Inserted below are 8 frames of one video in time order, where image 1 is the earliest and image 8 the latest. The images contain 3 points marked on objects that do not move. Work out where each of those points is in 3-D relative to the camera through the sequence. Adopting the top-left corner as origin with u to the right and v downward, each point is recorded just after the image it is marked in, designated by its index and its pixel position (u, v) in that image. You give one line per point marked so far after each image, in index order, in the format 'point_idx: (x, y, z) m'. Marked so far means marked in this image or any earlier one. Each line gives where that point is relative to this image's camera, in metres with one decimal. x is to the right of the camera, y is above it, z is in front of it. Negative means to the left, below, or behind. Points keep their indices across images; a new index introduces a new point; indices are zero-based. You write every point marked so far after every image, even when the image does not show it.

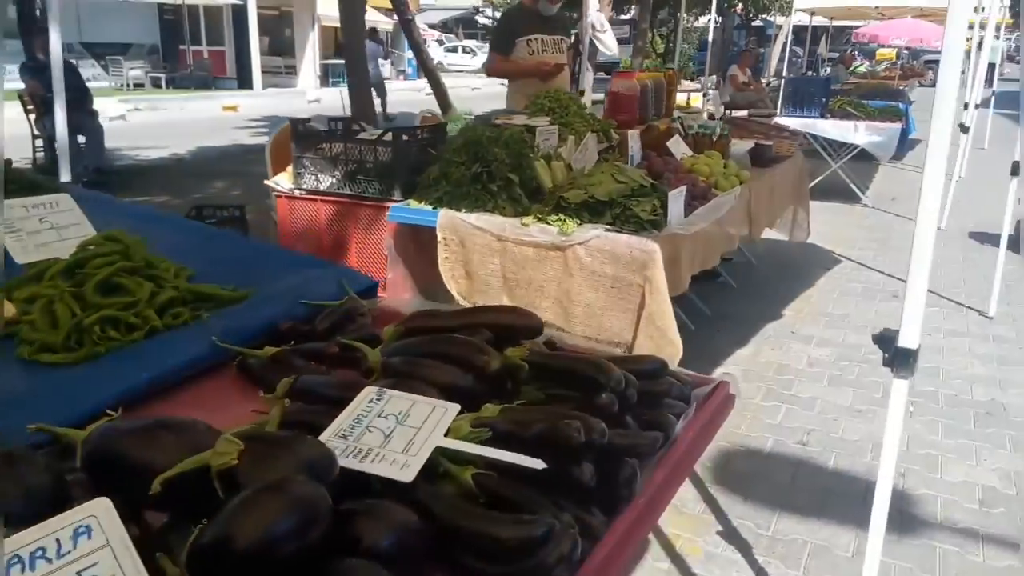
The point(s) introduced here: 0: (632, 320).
0: (+0.5, -0.1, +3.3) m
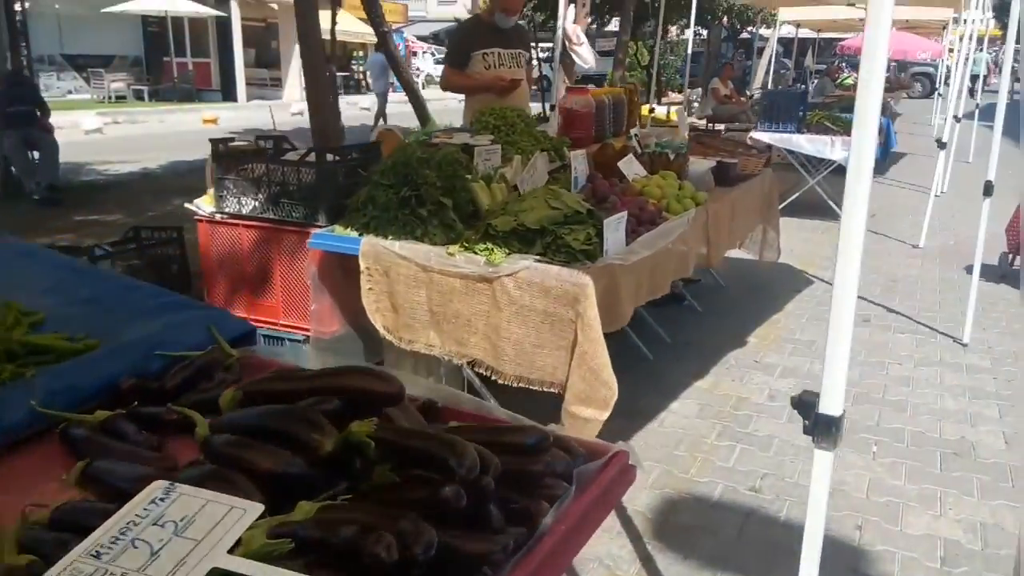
0: (+0.2, -0.3, +3.0) m
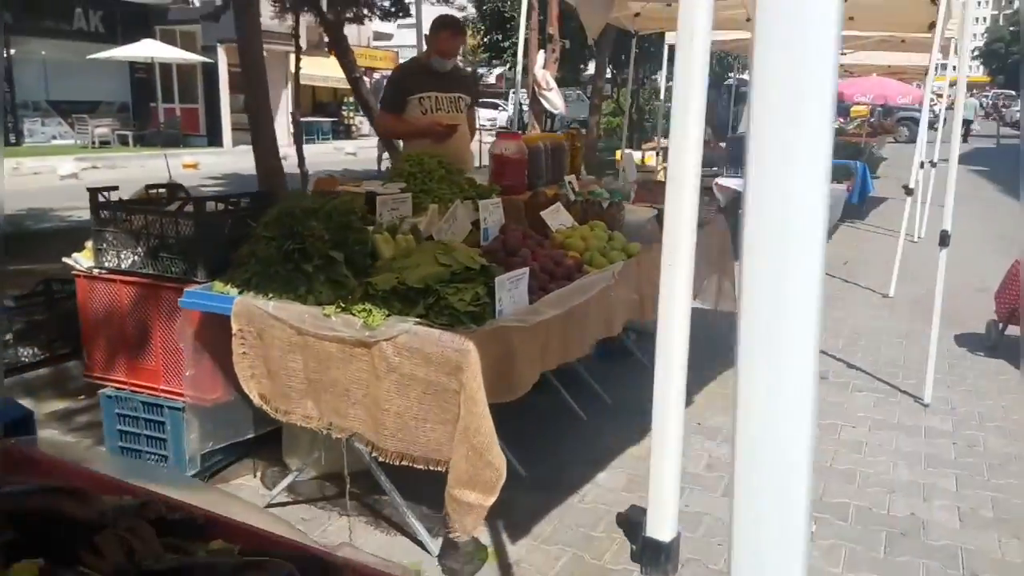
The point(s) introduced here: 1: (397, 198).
0: (-0.2, -0.5, +2.7) m
1: (-0.5, +0.4, +3.6) m
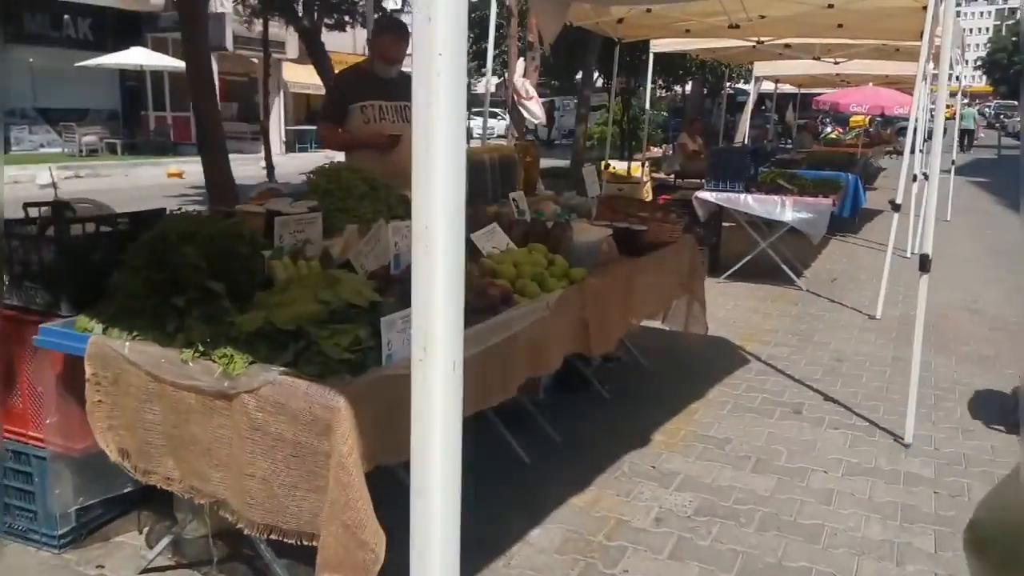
0: (-0.5, -0.6, +2.2) m
1: (-0.9, +0.3, +3.2) m
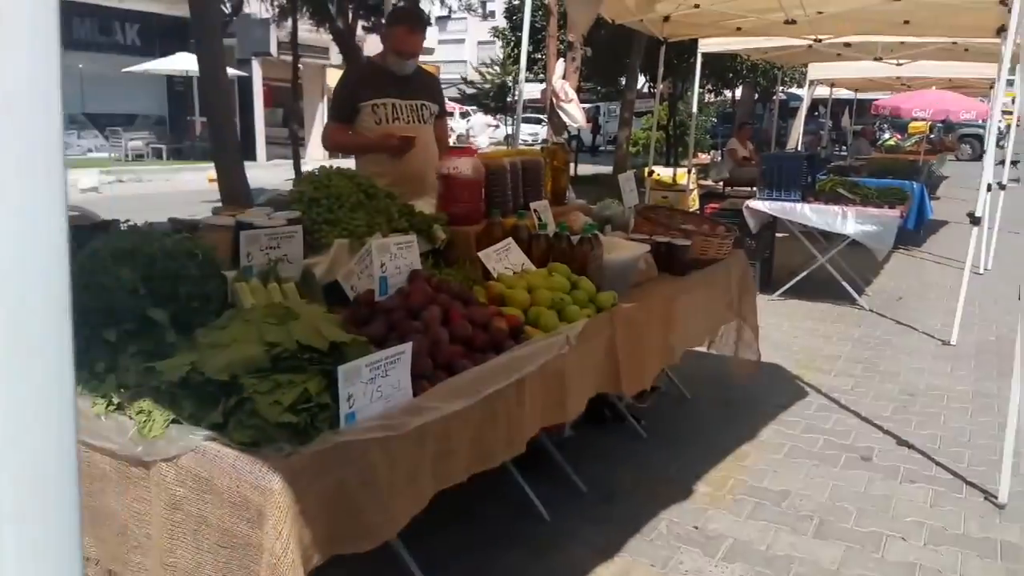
0: (-0.6, -0.7, +1.7) m
1: (-0.8, +0.2, +2.7) m
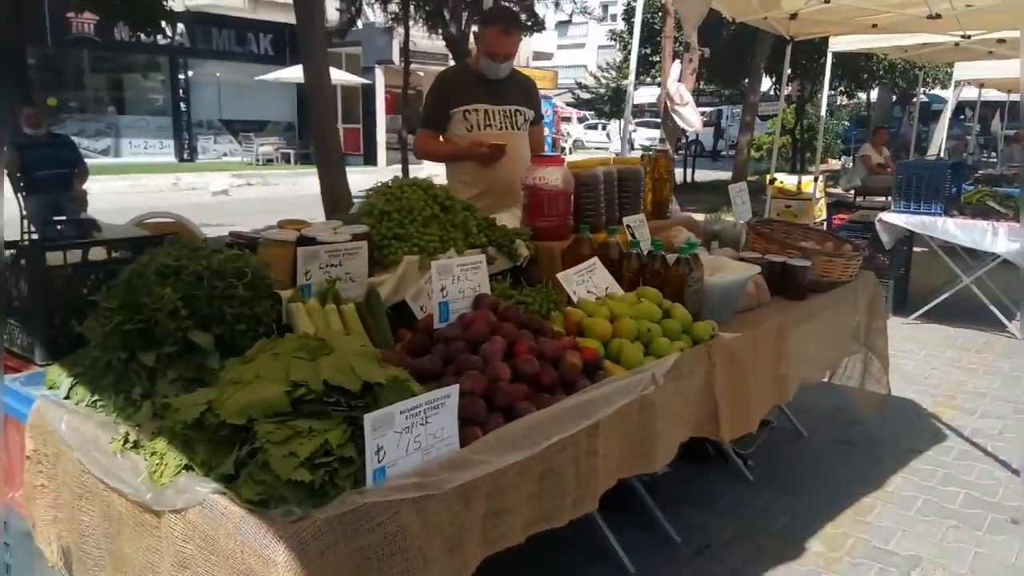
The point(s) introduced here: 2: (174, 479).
0: (-0.5, -0.8, +1.5) m
1: (-0.6, +0.1, +2.5) m
2: (-0.7, -0.4, +1.6) m
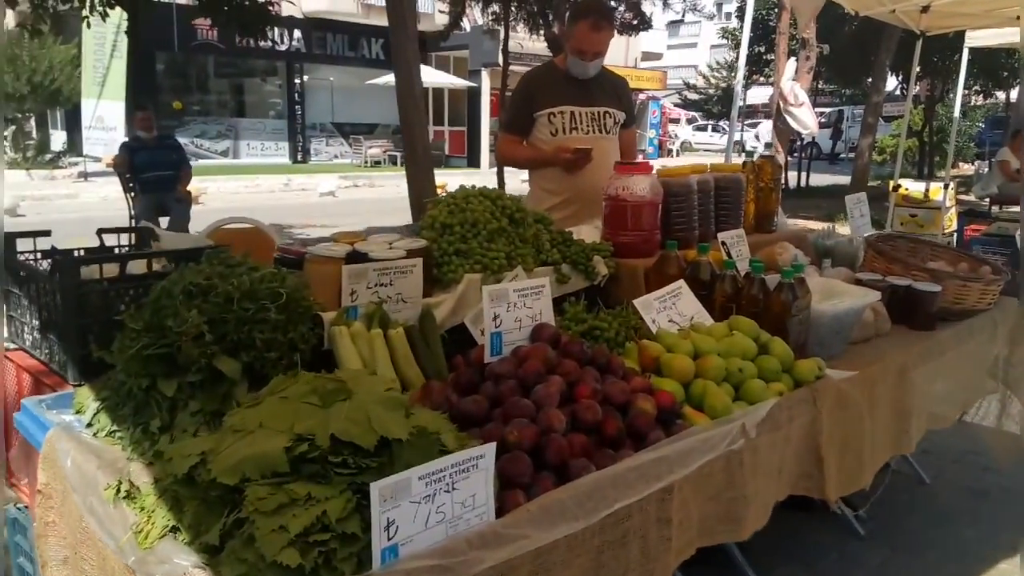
0: (-0.4, -0.8, +1.3) m
1: (-0.3, +0.1, +2.3) m
2: (-0.6, -0.4, +1.3) m
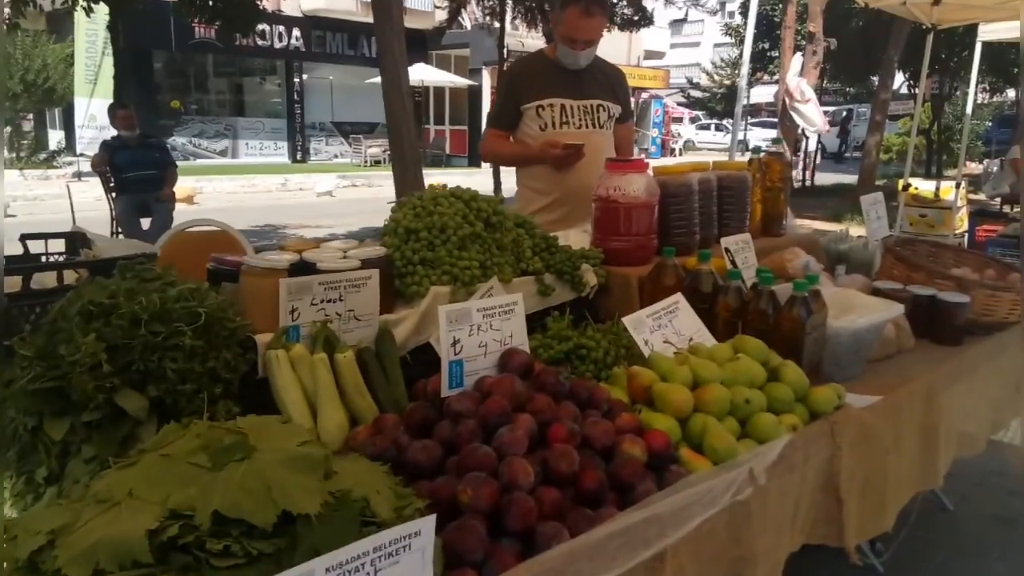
0: (-0.5, -0.9, +0.9) m
1: (-0.4, 0.0, +2.0) m
2: (-0.7, -0.5, +1.0) m
